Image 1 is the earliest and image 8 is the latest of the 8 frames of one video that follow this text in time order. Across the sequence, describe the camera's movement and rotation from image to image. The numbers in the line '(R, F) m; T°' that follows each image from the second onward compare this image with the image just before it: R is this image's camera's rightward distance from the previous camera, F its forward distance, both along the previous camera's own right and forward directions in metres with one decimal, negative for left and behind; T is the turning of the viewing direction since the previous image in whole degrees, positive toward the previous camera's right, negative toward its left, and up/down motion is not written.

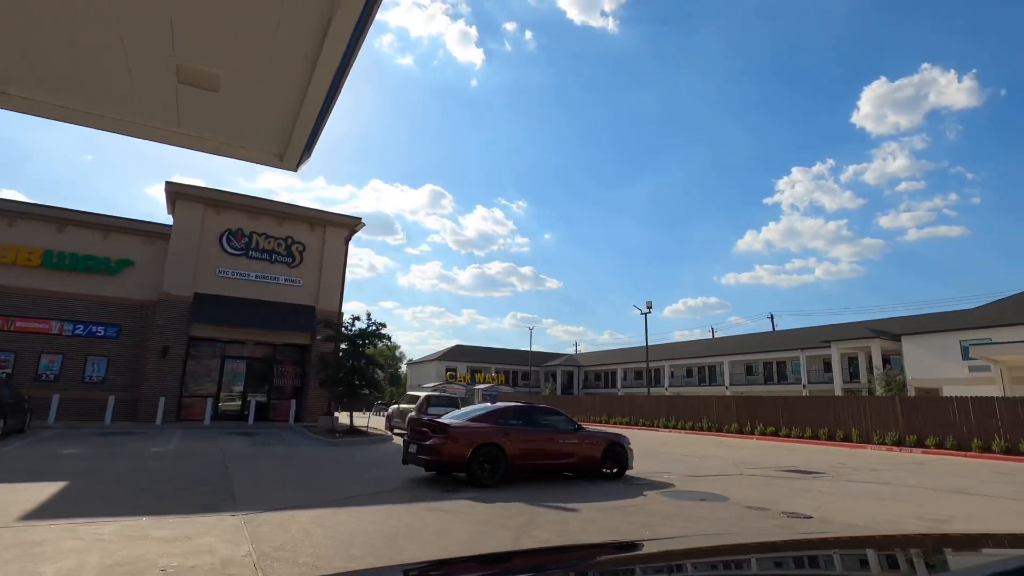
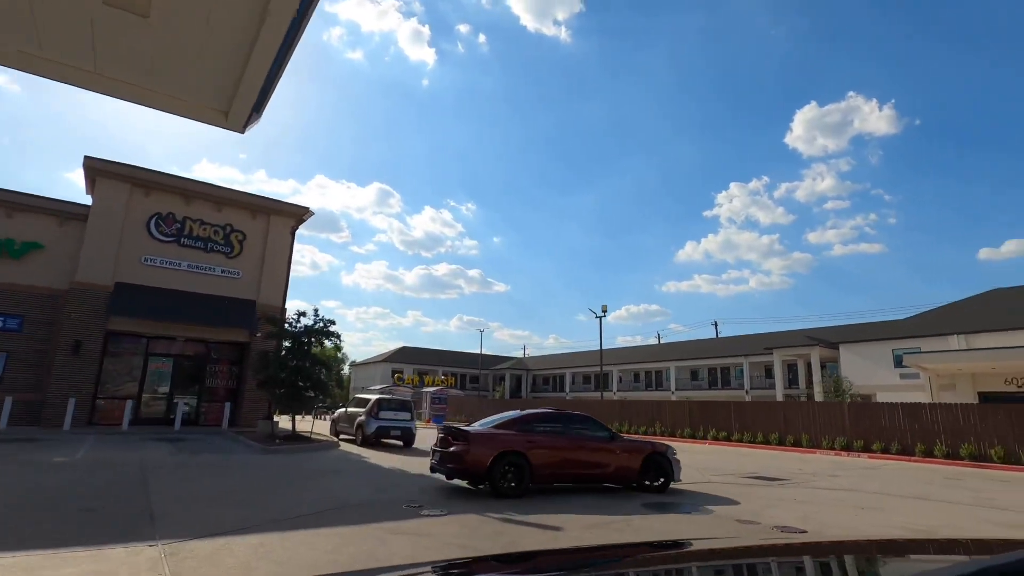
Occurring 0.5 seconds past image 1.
(-0.5, +1.0) m; +6°
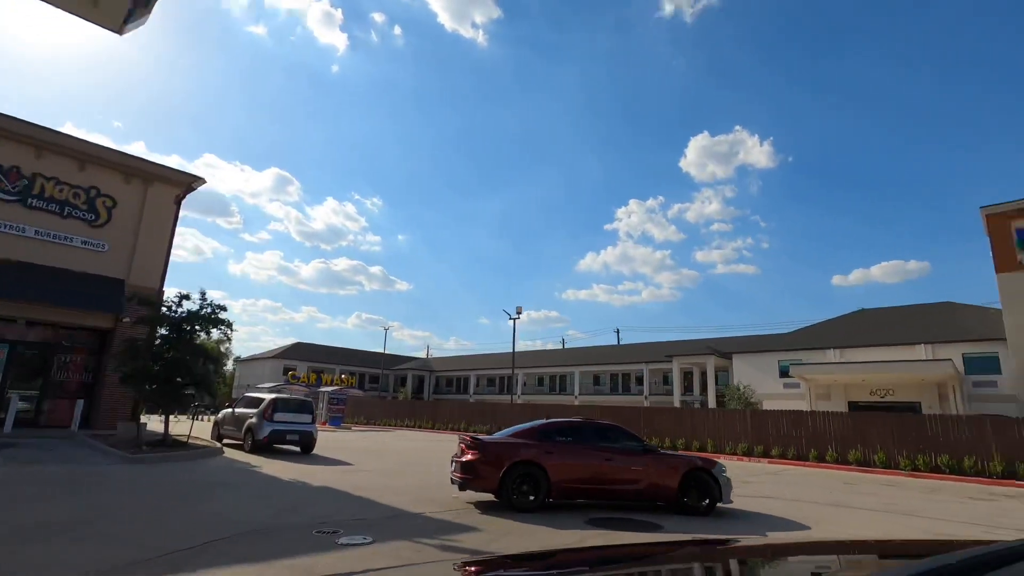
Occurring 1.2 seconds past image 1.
(-0.6, +1.3) m; +10°
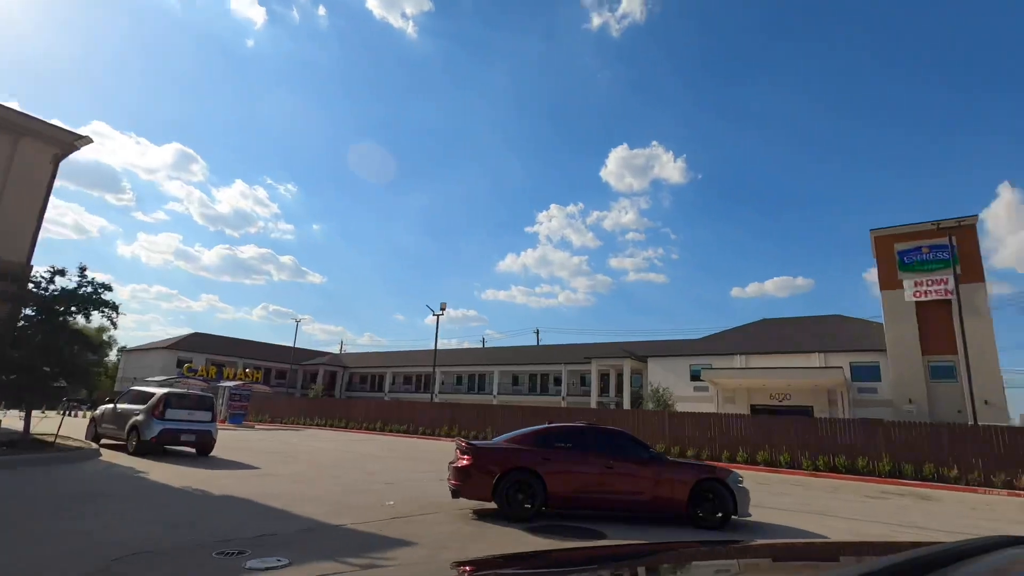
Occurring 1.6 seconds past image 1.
(-0.4, +0.8) m; +9°
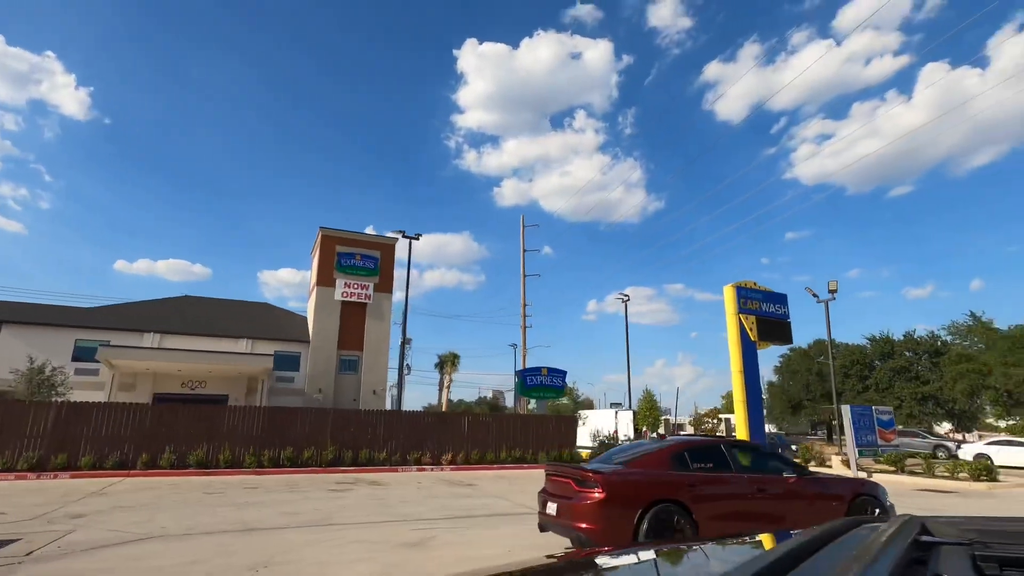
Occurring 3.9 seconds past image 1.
(-0.5, +4.7) m; +59°
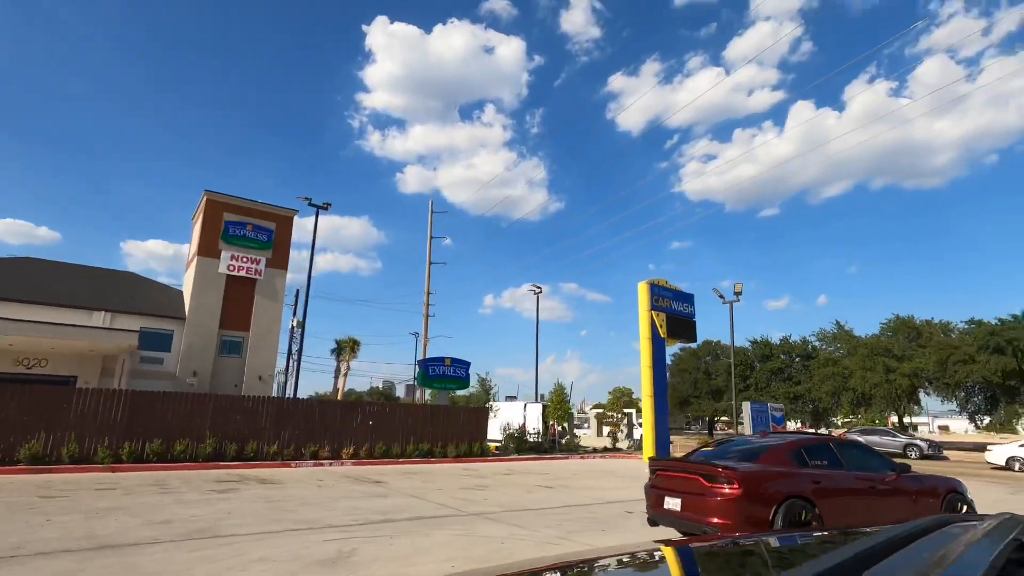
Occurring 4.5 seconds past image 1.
(-0.8, +1.4) m; +11°
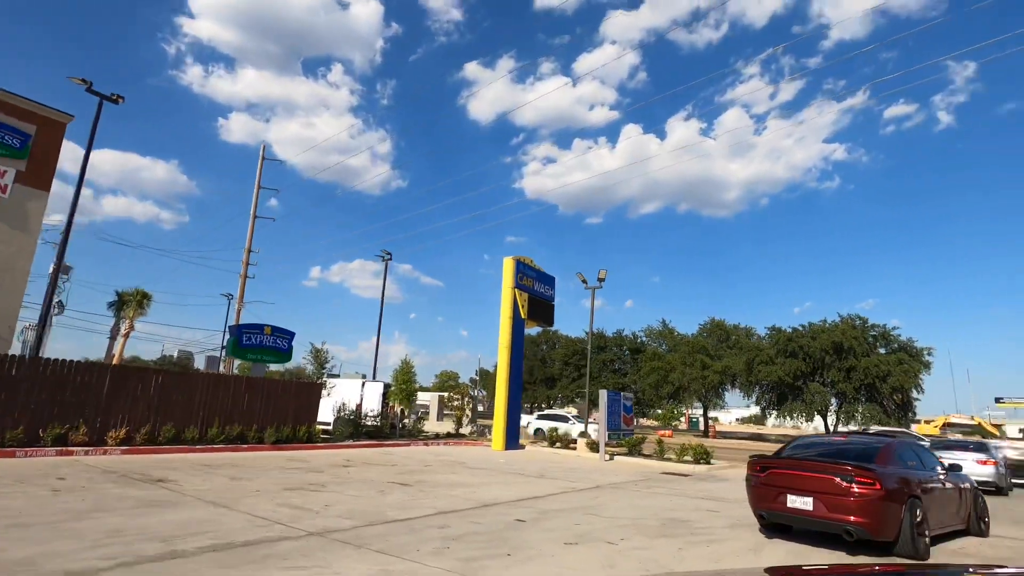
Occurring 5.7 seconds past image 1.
(-0.8, +3.0) m; +18°
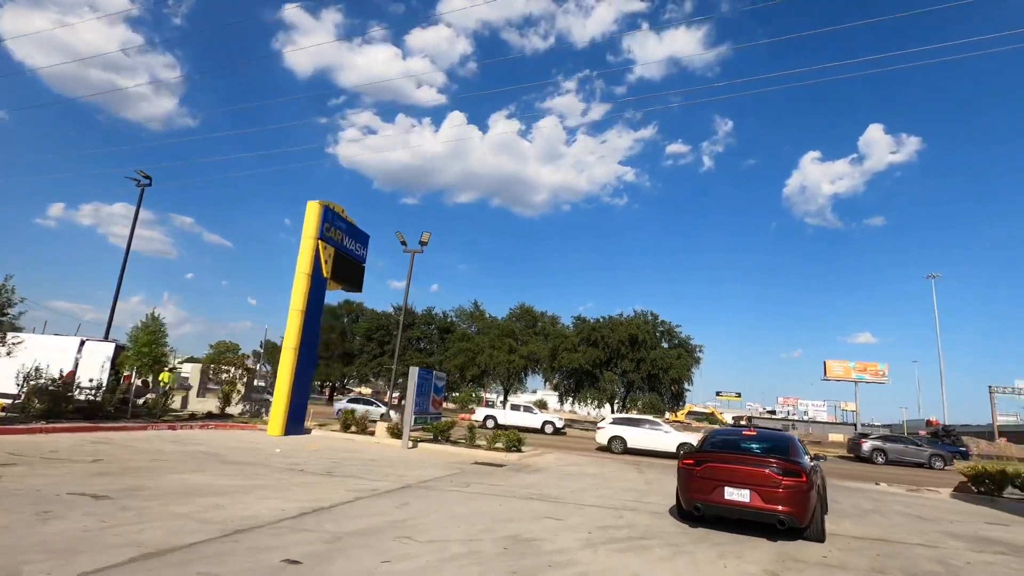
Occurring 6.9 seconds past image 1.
(0.0, +3.1) m; +21°
